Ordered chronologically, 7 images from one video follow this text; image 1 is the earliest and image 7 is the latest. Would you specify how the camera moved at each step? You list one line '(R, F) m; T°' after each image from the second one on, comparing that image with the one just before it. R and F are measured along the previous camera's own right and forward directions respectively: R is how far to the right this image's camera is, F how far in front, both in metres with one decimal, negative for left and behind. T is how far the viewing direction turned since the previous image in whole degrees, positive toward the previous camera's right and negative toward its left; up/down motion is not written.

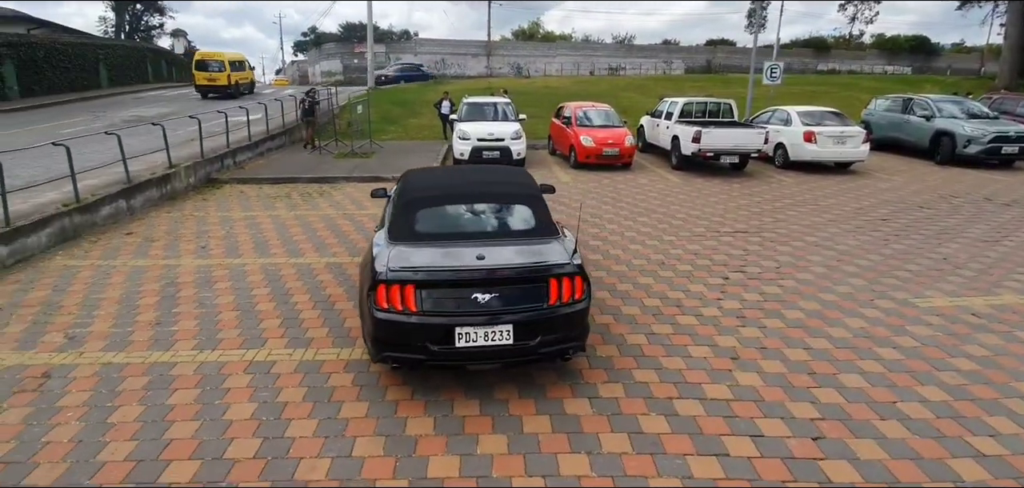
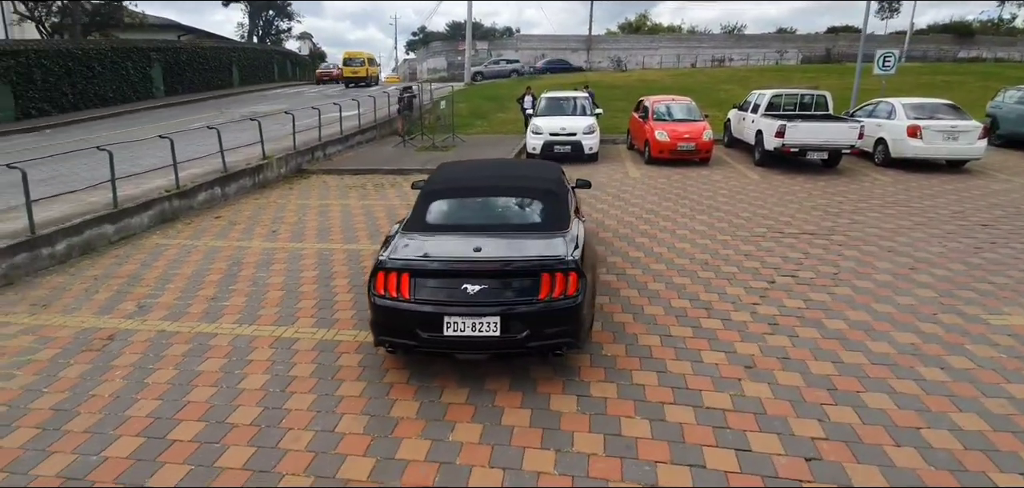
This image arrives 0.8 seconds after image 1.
(+0.9, 0.0) m; -11°
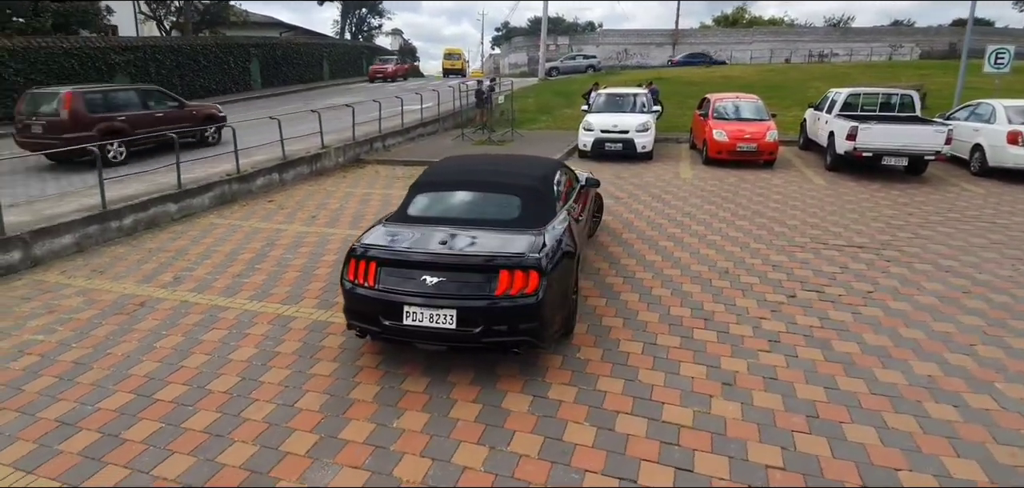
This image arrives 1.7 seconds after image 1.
(+0.9, 0.0) m; -9°
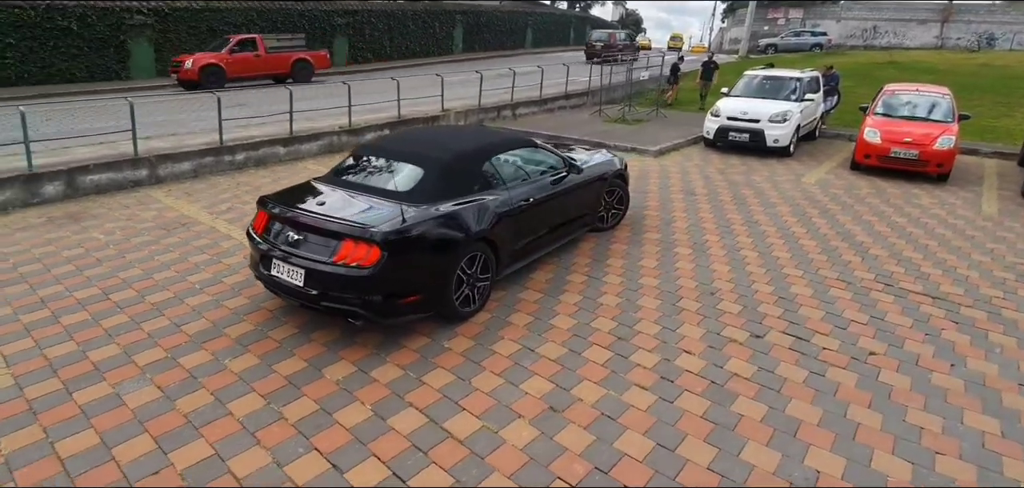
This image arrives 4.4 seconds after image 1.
(+2.5, +0.7) m; -23°
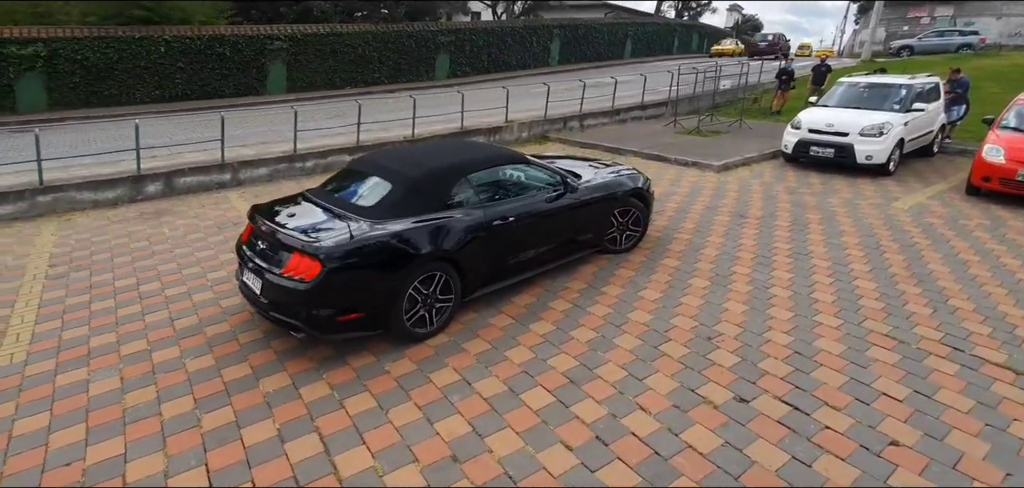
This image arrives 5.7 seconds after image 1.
(+1.3, +0.3) m; -13°
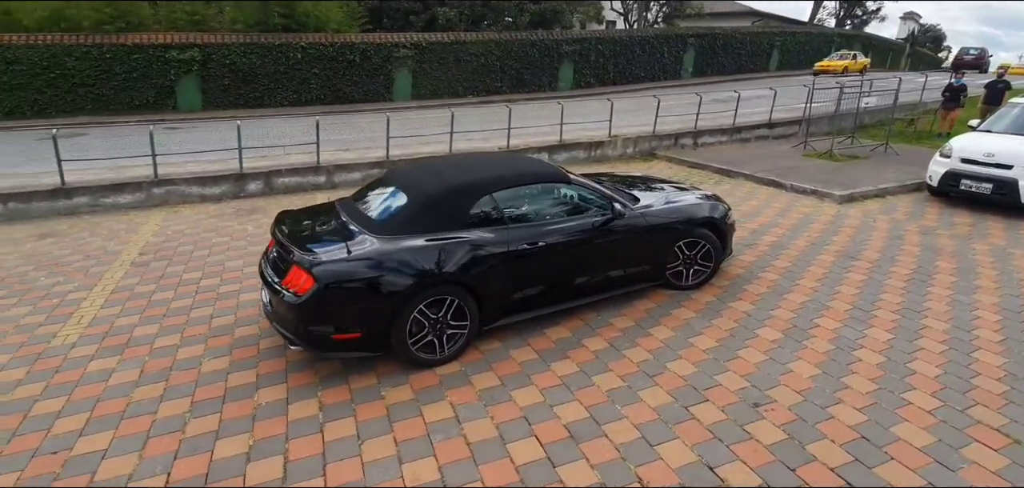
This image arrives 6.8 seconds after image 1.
(+0.8, +0.6) m; -14°
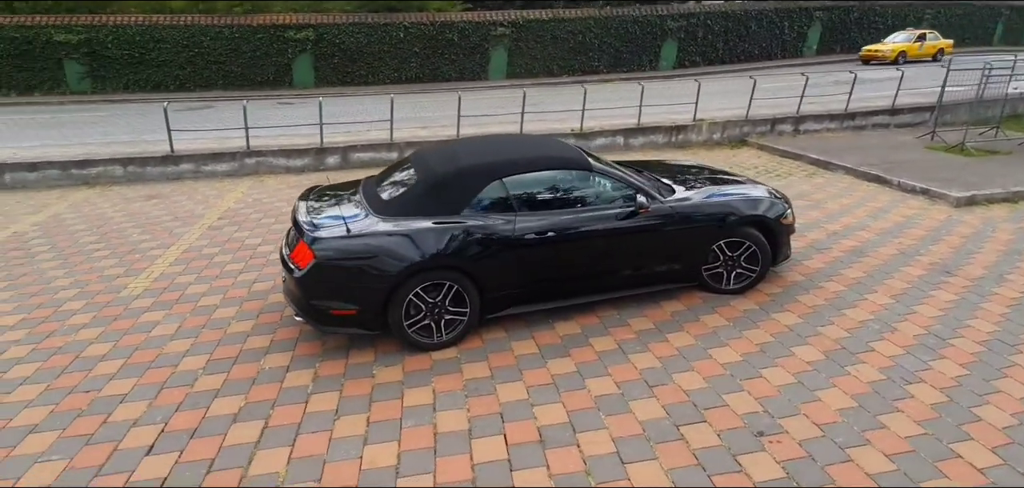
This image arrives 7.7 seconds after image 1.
(+0.9, +0.2) m; -12°
